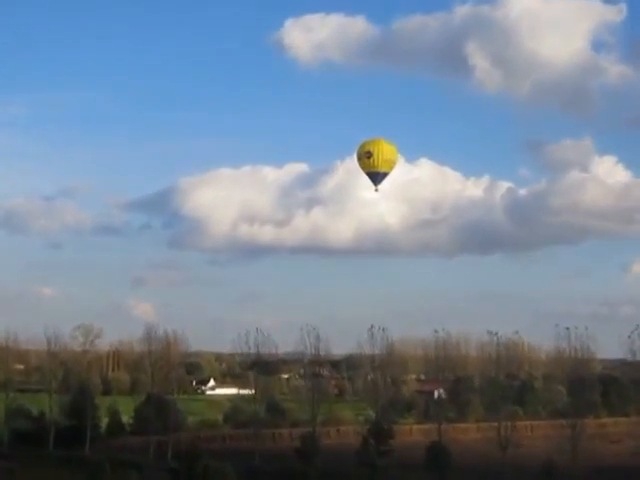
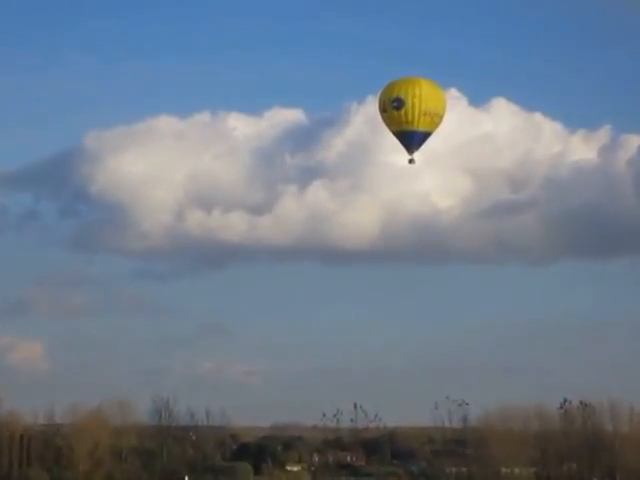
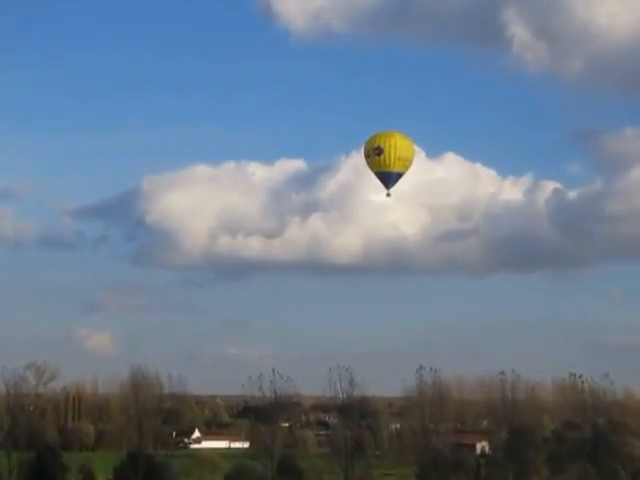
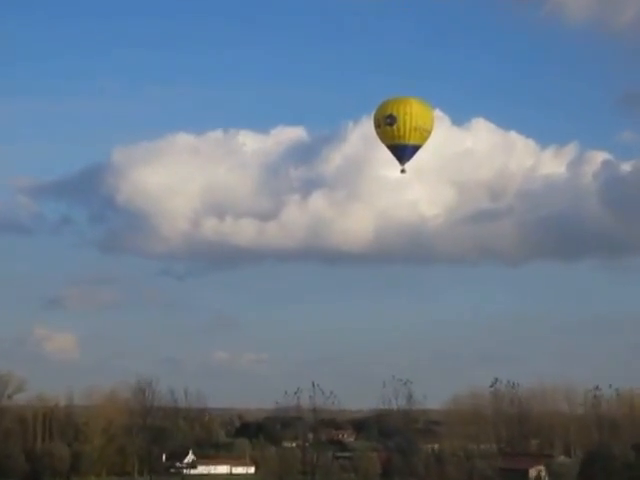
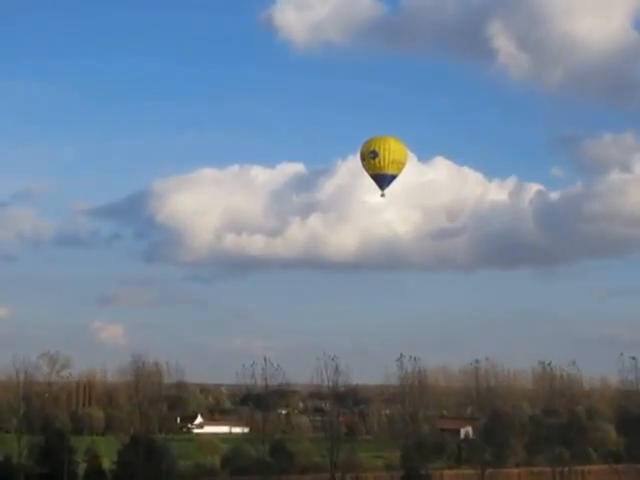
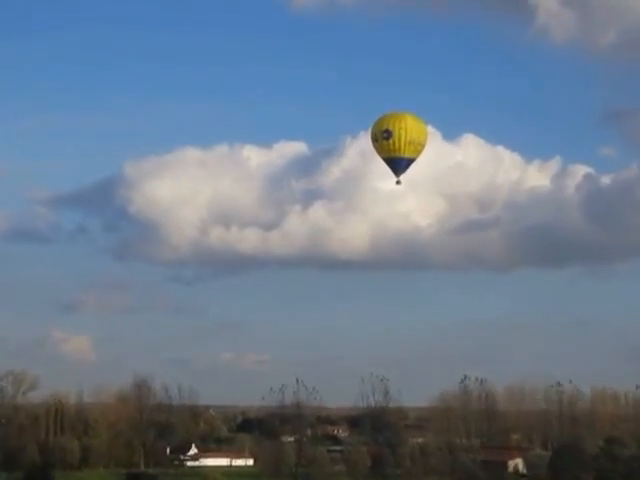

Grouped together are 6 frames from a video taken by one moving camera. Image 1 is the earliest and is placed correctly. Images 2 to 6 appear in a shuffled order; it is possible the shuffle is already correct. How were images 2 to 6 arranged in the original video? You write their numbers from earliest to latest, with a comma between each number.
5, 3, 6, 4, 2
